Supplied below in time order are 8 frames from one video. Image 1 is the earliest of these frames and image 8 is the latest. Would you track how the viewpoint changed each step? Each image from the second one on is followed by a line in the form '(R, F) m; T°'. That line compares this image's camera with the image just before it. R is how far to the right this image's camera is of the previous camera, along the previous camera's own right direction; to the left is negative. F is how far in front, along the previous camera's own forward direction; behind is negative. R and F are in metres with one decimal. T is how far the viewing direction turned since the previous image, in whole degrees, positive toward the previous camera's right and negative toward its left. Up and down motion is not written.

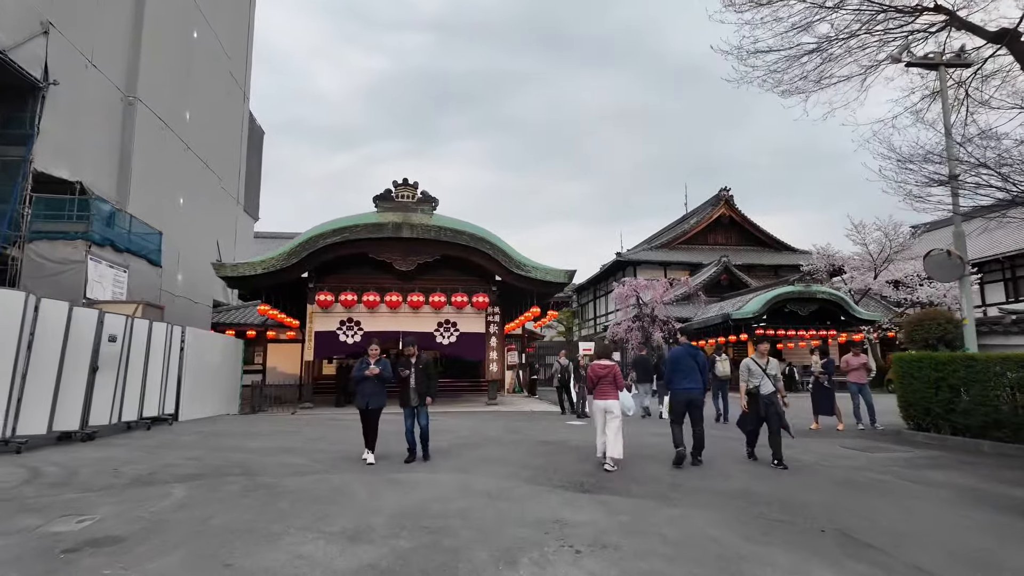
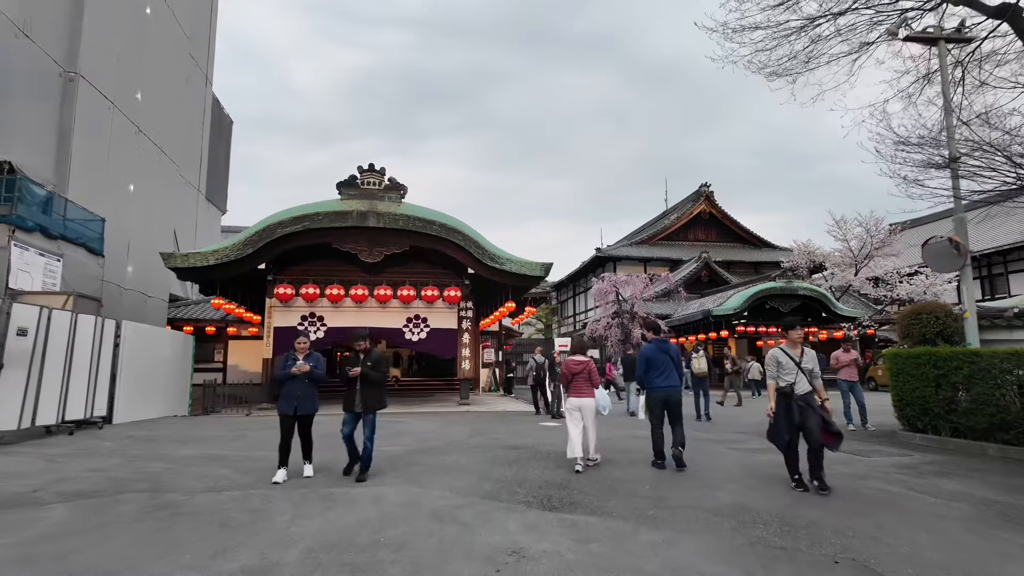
(+0.2, +0.8) m; +2°
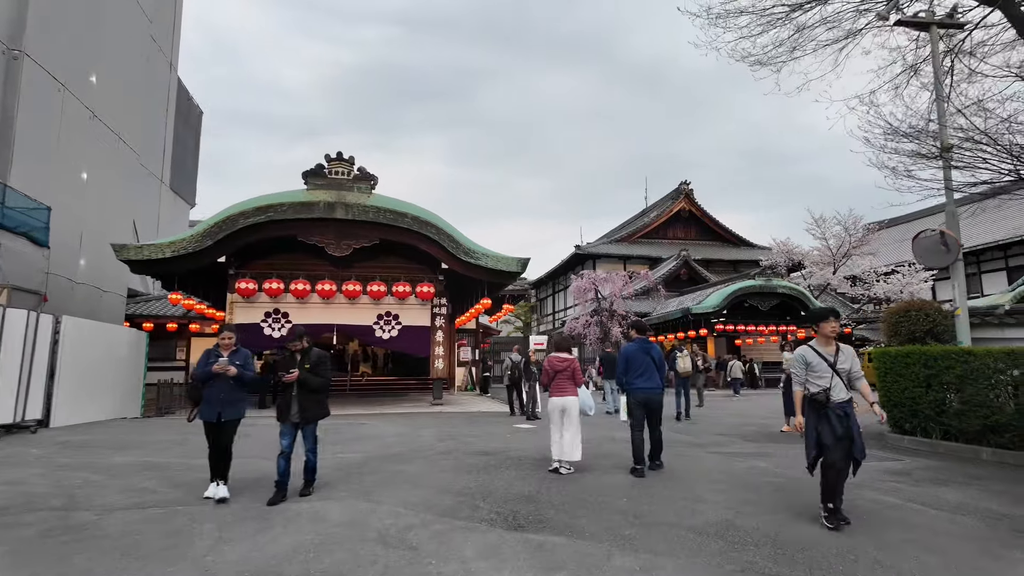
(+0.1, +0.6) m; +2°
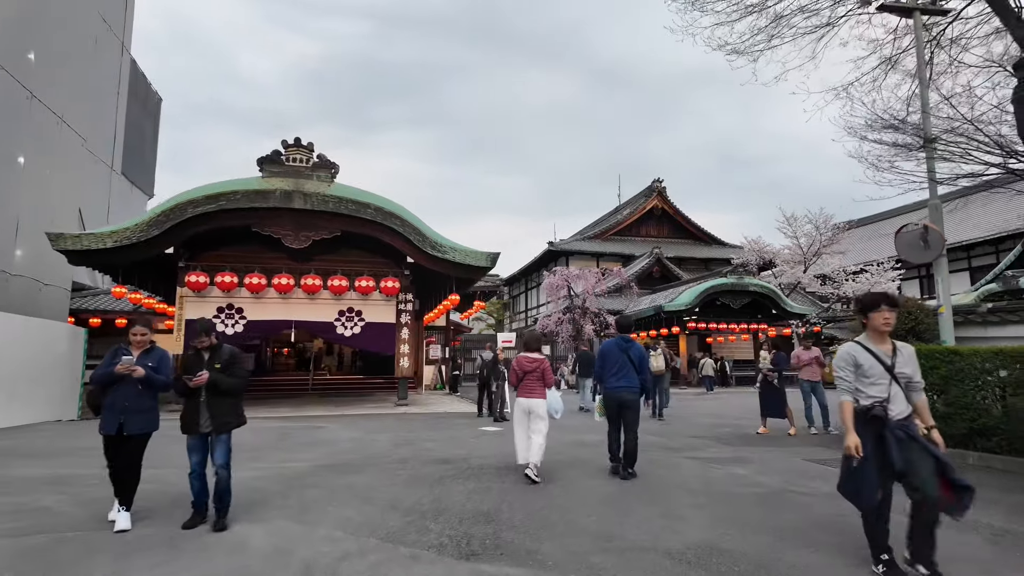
(+0.1, +0.6) m; +3°
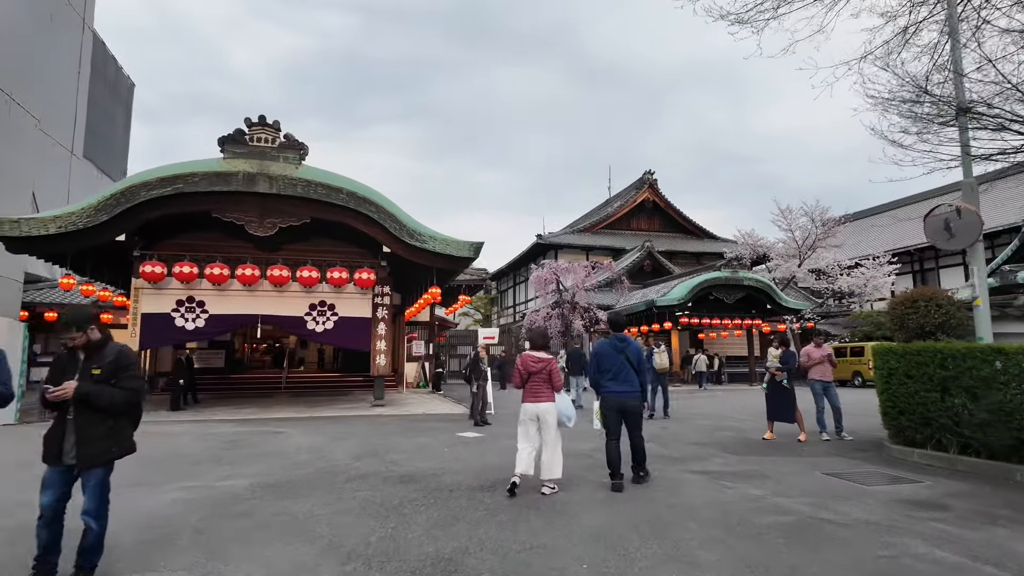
(+0.1, +1.0) m; +1°
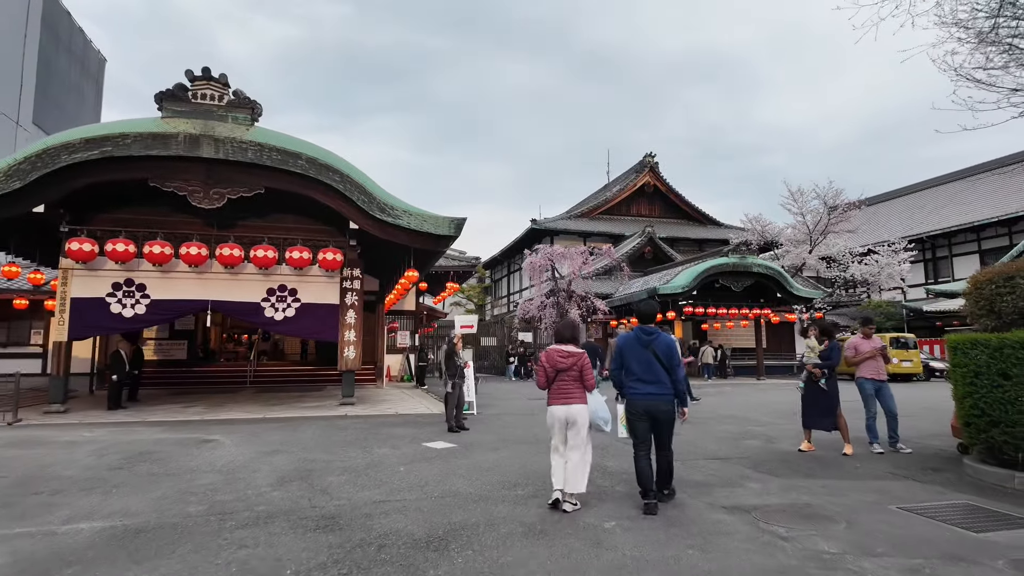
(+0.2, +1.6) m; 0°
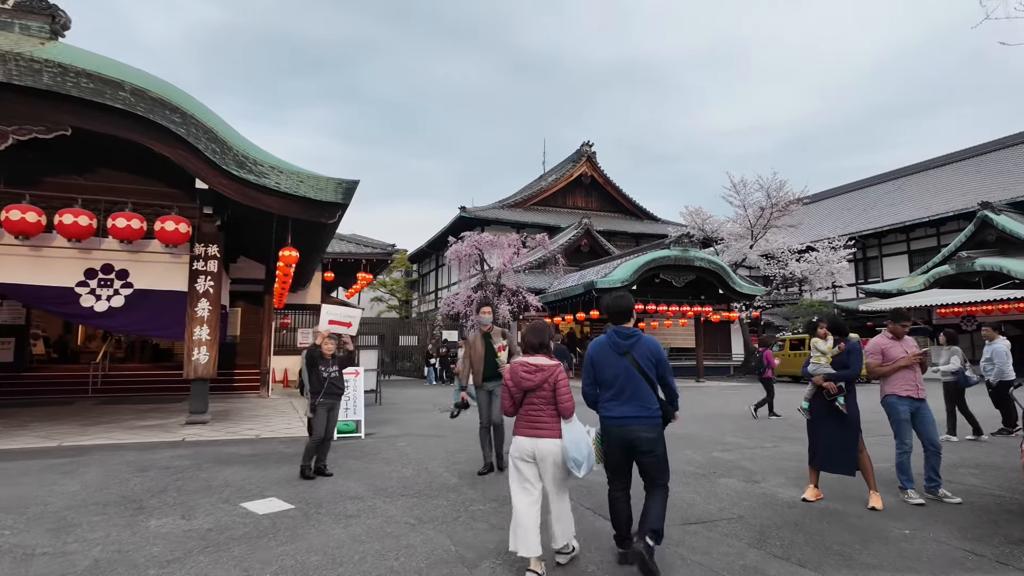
(+0.5, +2.4) m; +6°
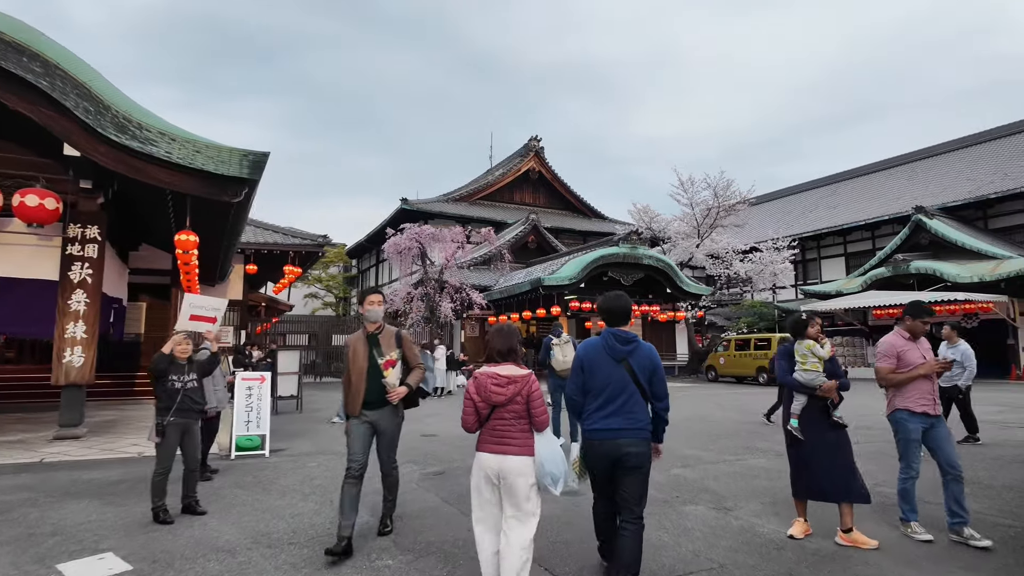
(+0.1, +1.0) m; +5°
